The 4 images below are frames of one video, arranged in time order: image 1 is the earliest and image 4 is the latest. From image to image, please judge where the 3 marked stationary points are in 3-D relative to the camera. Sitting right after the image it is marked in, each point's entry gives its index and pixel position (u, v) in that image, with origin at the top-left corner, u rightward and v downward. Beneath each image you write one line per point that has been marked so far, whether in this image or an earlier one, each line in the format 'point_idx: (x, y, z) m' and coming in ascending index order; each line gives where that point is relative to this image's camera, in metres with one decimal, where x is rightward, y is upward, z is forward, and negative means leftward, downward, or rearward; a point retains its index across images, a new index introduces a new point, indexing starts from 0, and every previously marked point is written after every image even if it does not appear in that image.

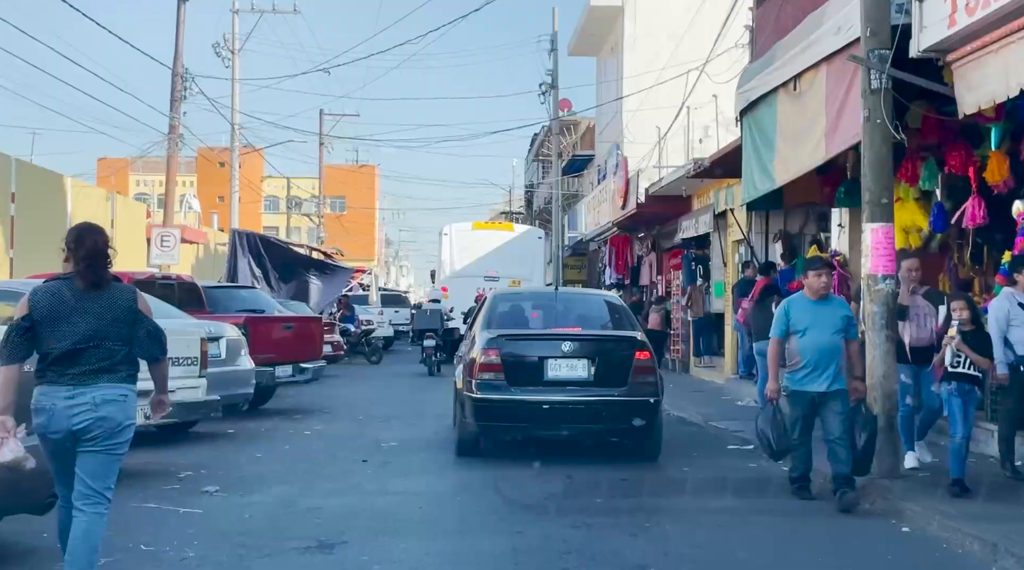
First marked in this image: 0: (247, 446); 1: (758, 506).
0: (-2.6, -1.6, +10.4) m
1: (+1.8, -1.7, +8.0) m
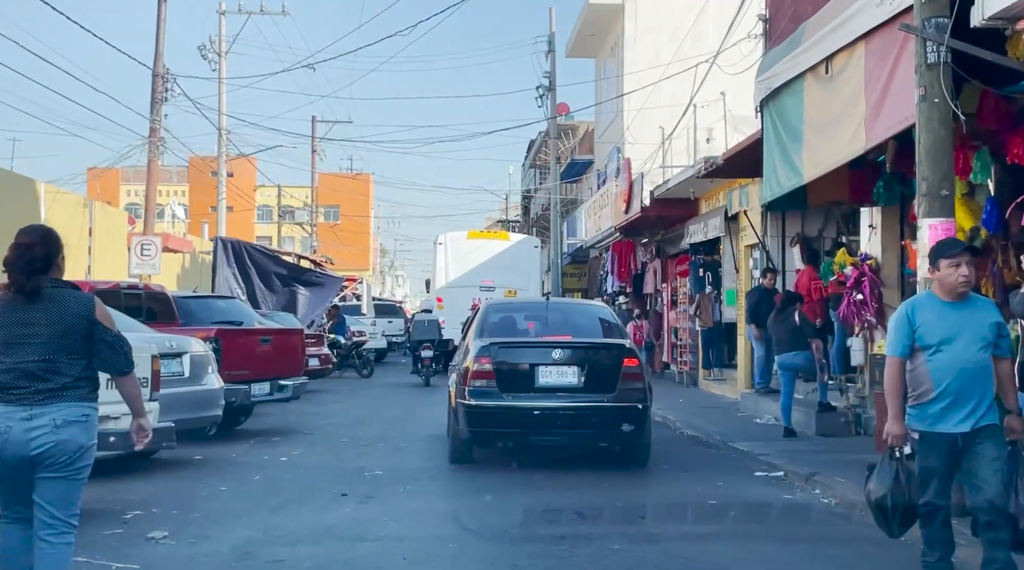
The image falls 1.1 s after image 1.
0: (-2.6, -1.7, +9.2) m
1: (+1.8, -1.7, +6.8) m
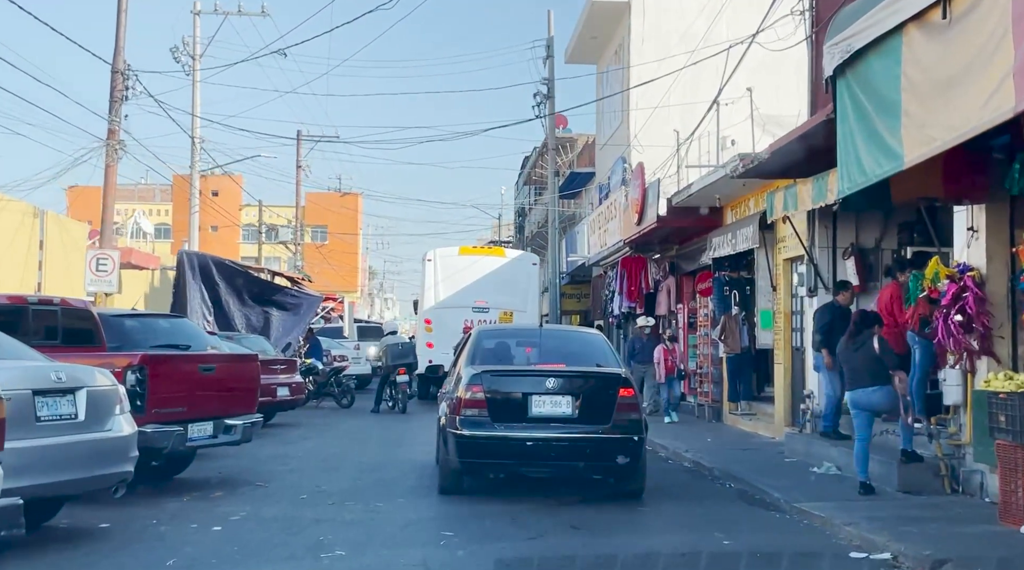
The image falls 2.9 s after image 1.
0: (-2.5, -1.7, +6.7) m
1: (+1.9, -1.7, +4.3) m
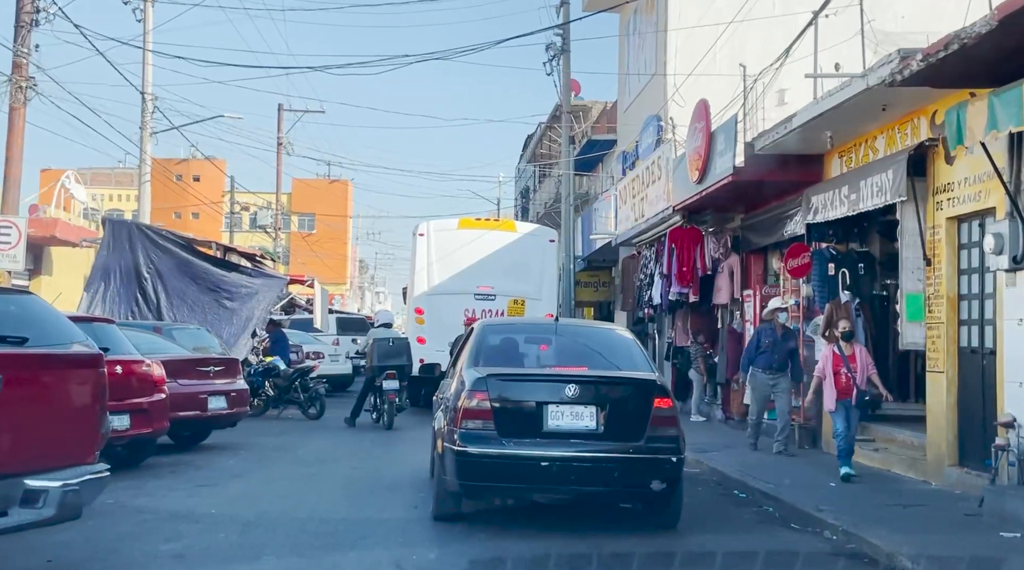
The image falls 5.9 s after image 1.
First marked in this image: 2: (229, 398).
0: (-2.2, -1.4, +1.9) m
1: (+2.3, -1.5, -0.4) m
2: (-3.4, -1.3, +12.8) m
